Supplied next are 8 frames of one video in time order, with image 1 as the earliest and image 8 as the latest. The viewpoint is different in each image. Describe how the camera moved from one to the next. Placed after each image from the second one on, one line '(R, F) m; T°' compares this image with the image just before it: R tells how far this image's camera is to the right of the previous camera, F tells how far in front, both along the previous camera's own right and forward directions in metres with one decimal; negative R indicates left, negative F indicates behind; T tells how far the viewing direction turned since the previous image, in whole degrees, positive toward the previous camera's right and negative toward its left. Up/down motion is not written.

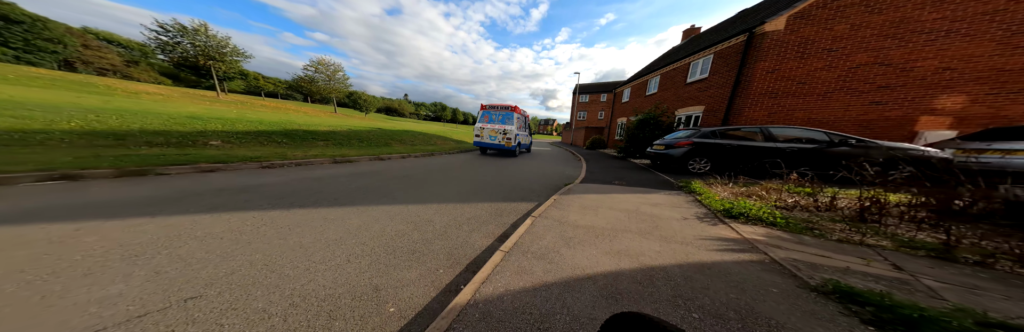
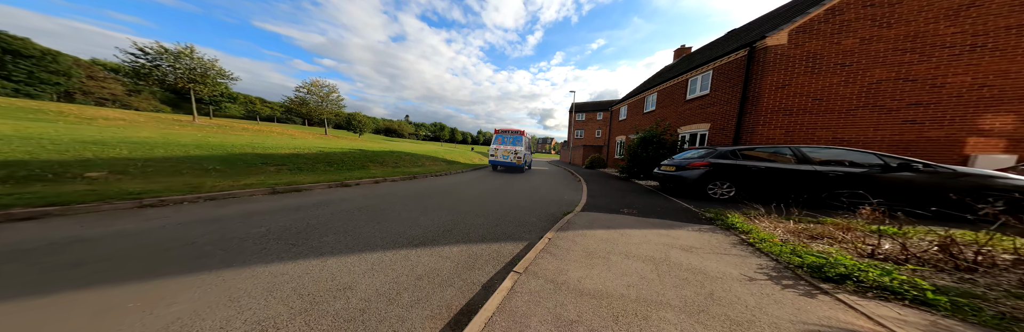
(+0.3, +0.9) m; +1°
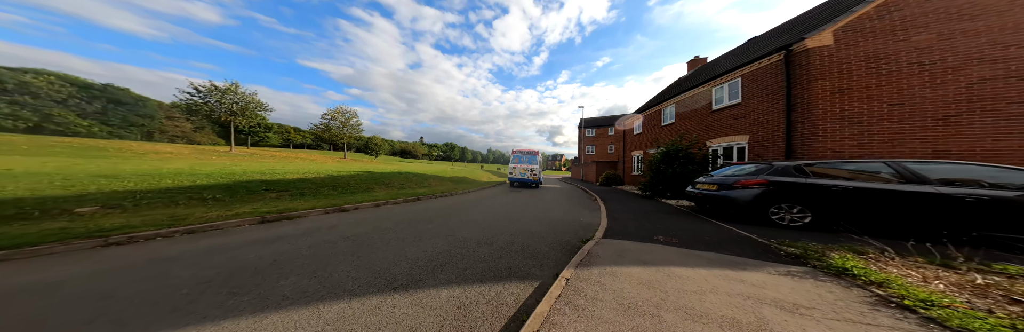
(+0.1, +0.6) m; -4°
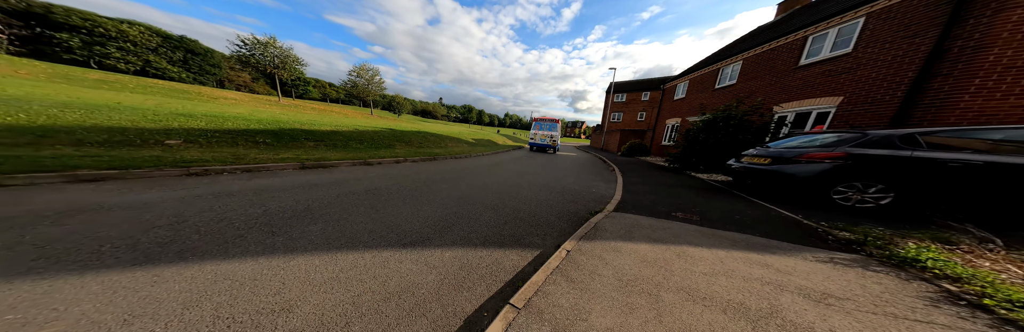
(+0.2, +0.2) m; -6°
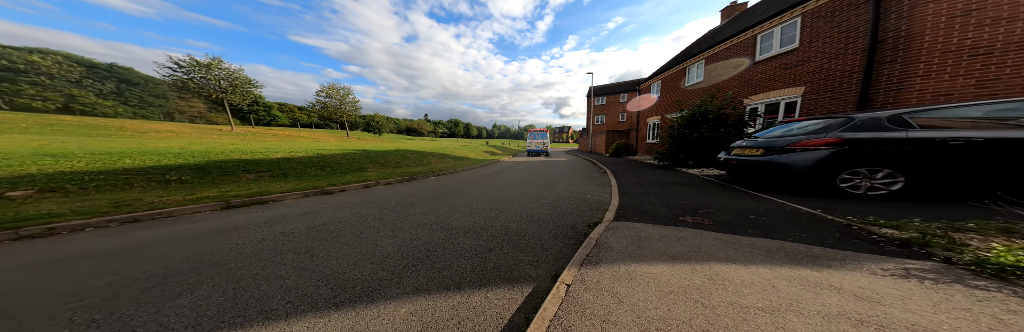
(+0.2, +0.6) m; +4°
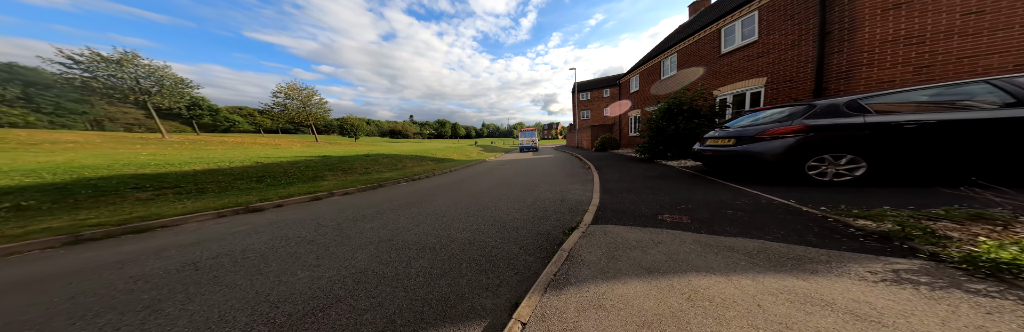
(+0.4, +0.4) m; +4°
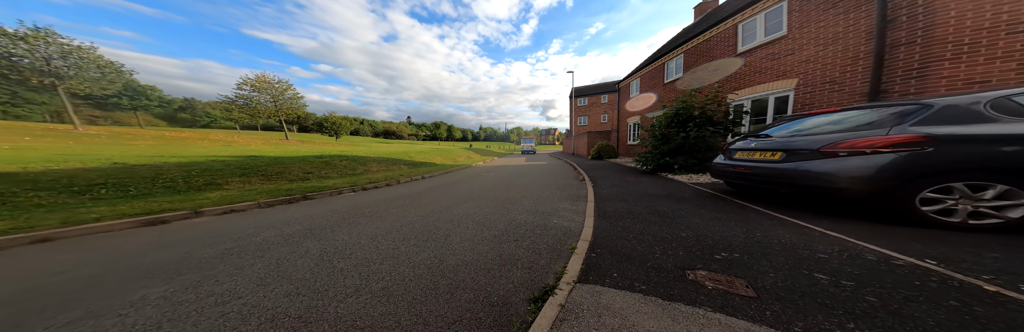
(+0.6, +1.4) m; +1°
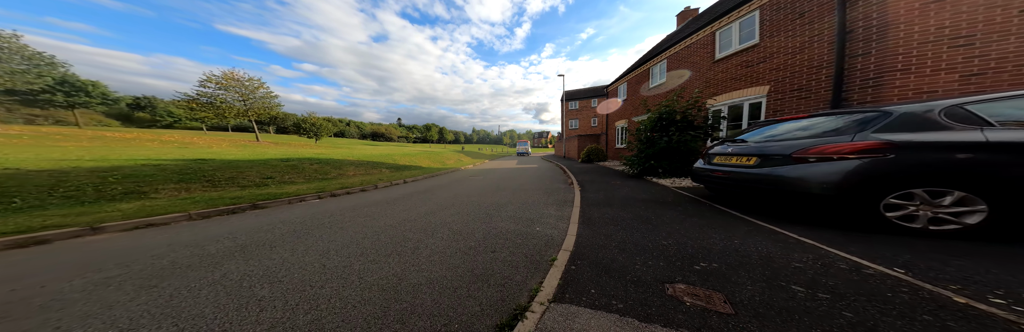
(+0.3, +0.2) m; +3°
